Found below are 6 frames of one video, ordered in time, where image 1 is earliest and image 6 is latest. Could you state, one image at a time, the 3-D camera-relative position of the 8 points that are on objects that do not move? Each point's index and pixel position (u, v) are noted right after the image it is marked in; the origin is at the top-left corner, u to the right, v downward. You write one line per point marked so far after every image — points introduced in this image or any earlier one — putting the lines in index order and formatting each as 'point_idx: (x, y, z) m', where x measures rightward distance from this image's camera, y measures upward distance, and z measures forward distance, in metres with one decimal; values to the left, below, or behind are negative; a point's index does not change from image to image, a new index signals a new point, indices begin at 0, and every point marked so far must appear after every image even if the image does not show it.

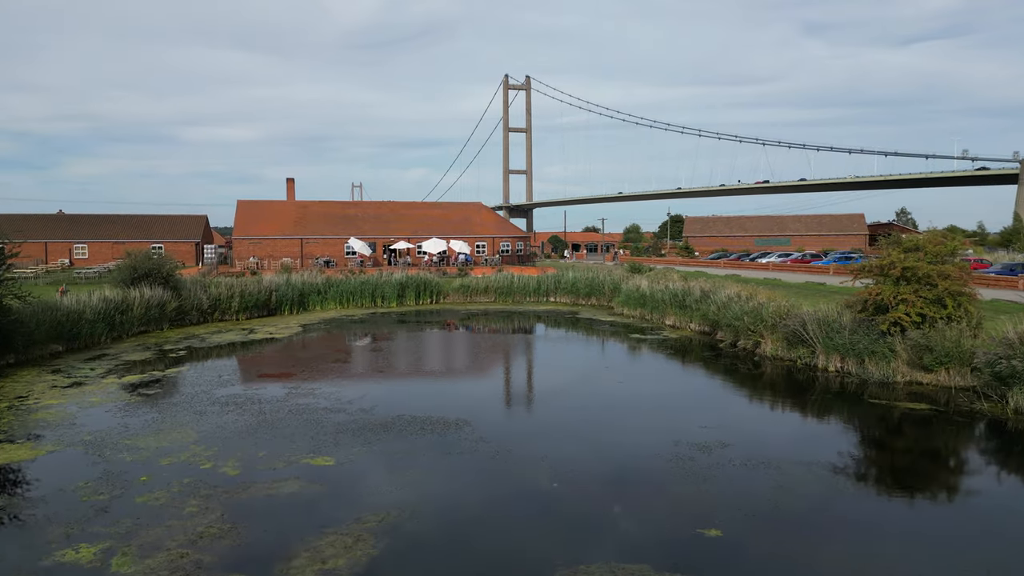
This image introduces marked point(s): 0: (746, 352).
0: (+4.9, -1.3, +15.0) m
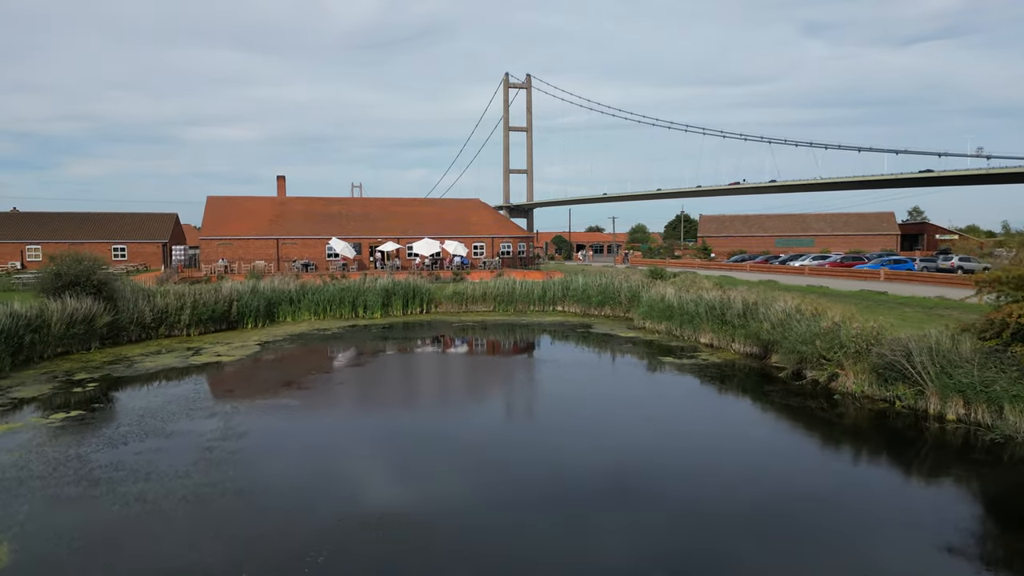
0: (+5.0, -1.6, +11.6) m
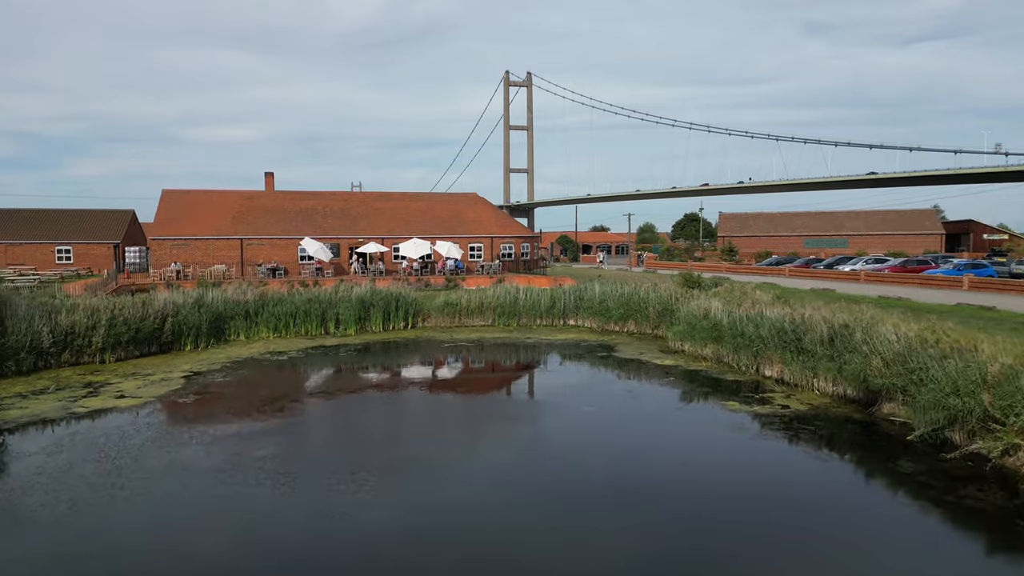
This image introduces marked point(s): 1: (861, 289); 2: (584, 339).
0: (+5.0, -1.9, +7.7) m
1: (+9.2, 0.0, +18.8) m
2: (+1.8, -1.2, +17.7) m
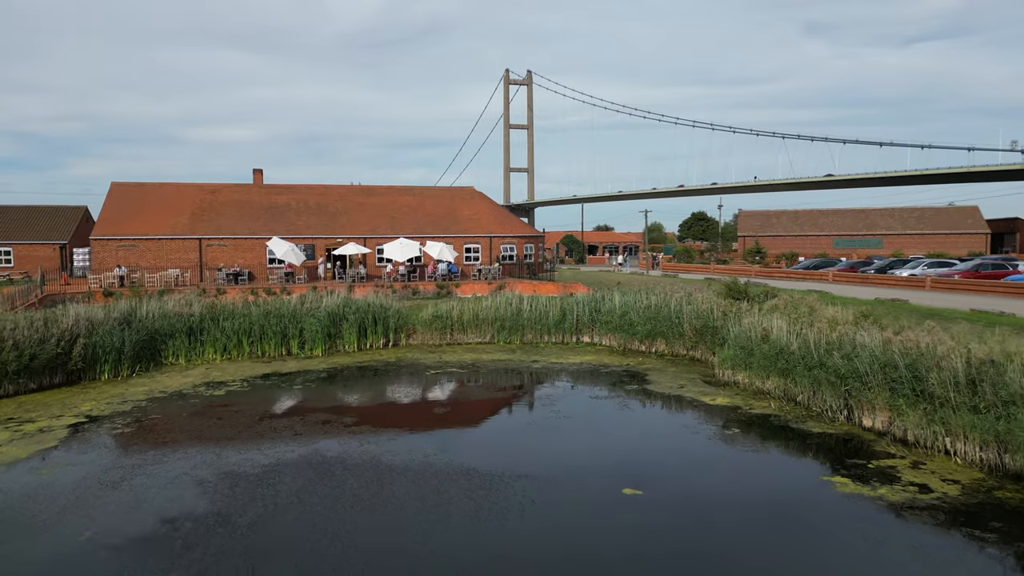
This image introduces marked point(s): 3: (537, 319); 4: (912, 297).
0: (+5.1, -2.1, +4.3) m
1: (+9.2, -0.3, +15.4) m
2: (+1.9, -1.5, +14.4) m
3: (+0.6, -0.7, +16.3) m
4: (+9.1, -0.2, +16.5) m
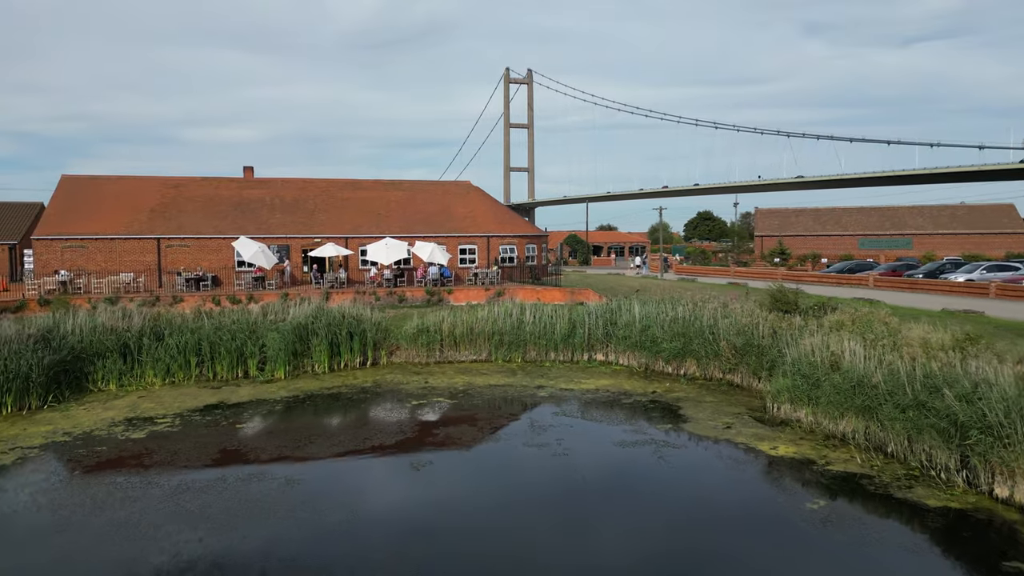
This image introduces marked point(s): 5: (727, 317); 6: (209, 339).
0: (+5.1, -2.2, +1.9) m
1: (+9.2, -0.4, +13.0) m
2: (+1.9, -1.6, +11.9) m
3: (+0.6, -0.9, +13.8) m
4: (+9.1, -0.4, +14.0) m
5: (+3.6, -0.5, +12.1) m
6: (-5.4, -0.9, +12.5) m
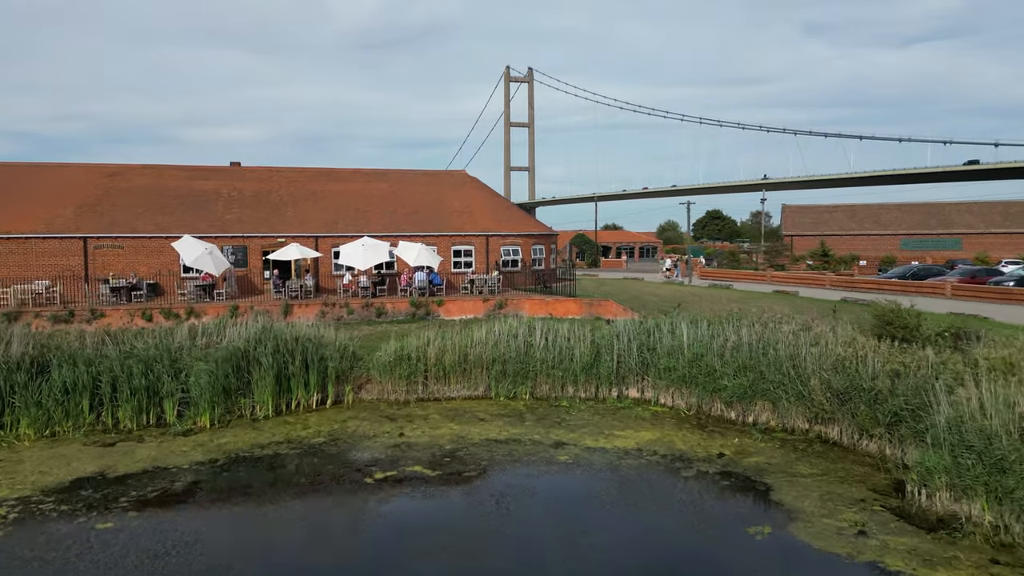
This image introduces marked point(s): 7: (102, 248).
0: (+5.2, -2.5, -1.4) m
1: (+9.3, -0.6, +9.7) m
2: (+2.0, -1.8, +8.6) m
3: (+0.7, -1.1, +10.5) m
4: (+9.2, -0.6, +10.7) m
5: (+3.7, -0.7, +8.9) m
6: (-5.3, -1.1, +9.2) m
7: (-8.7, +0.8, +15.2) m
